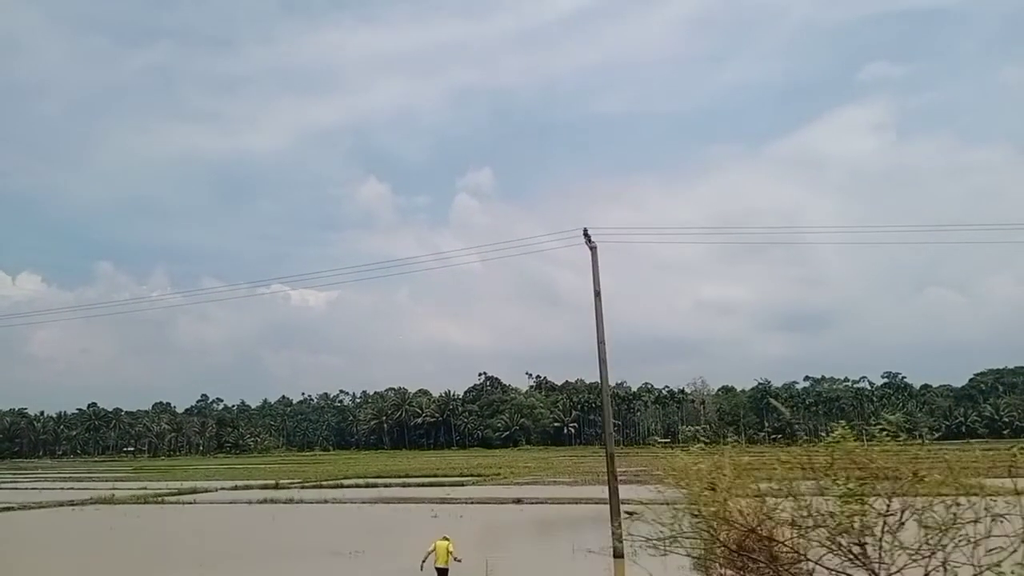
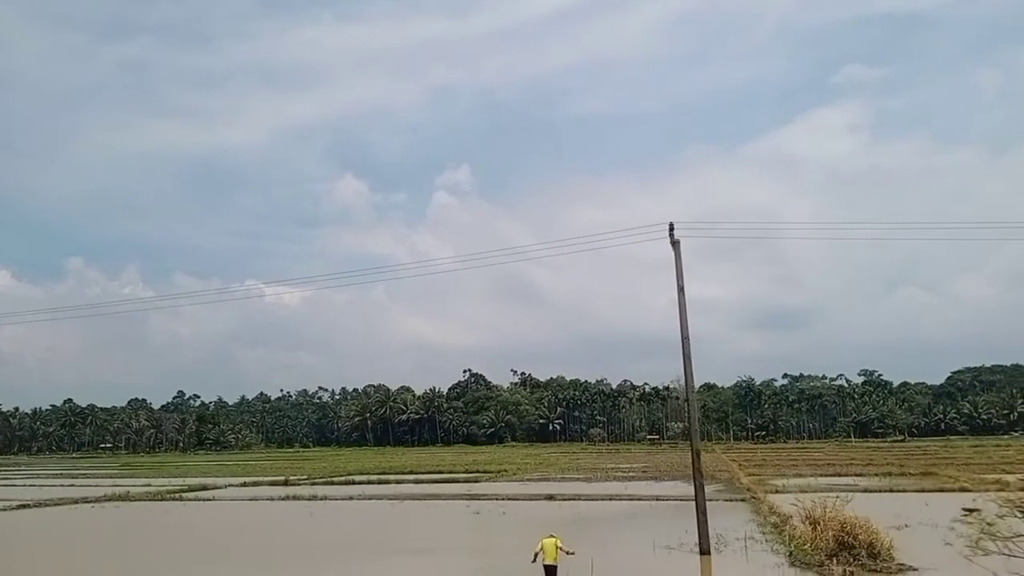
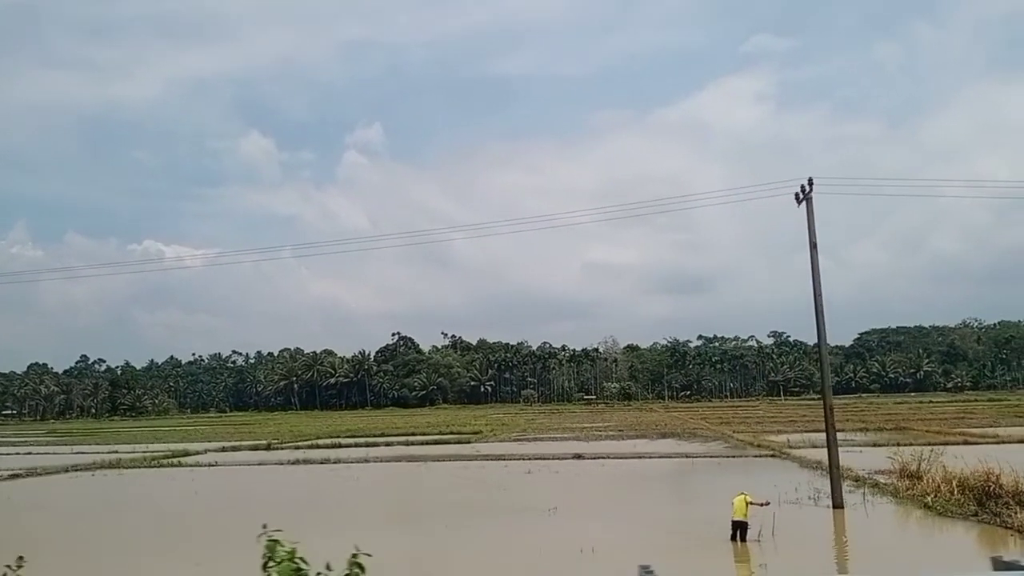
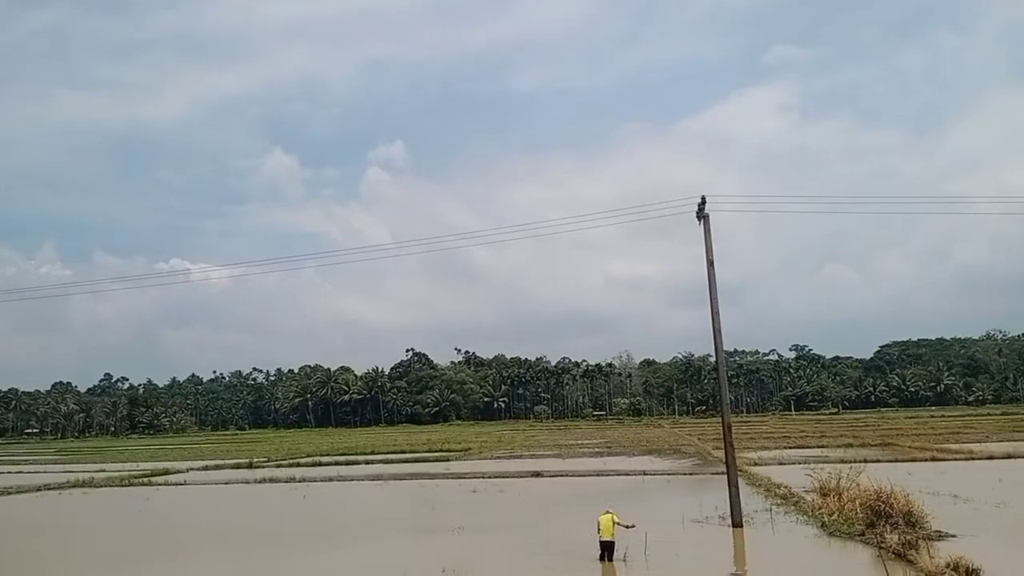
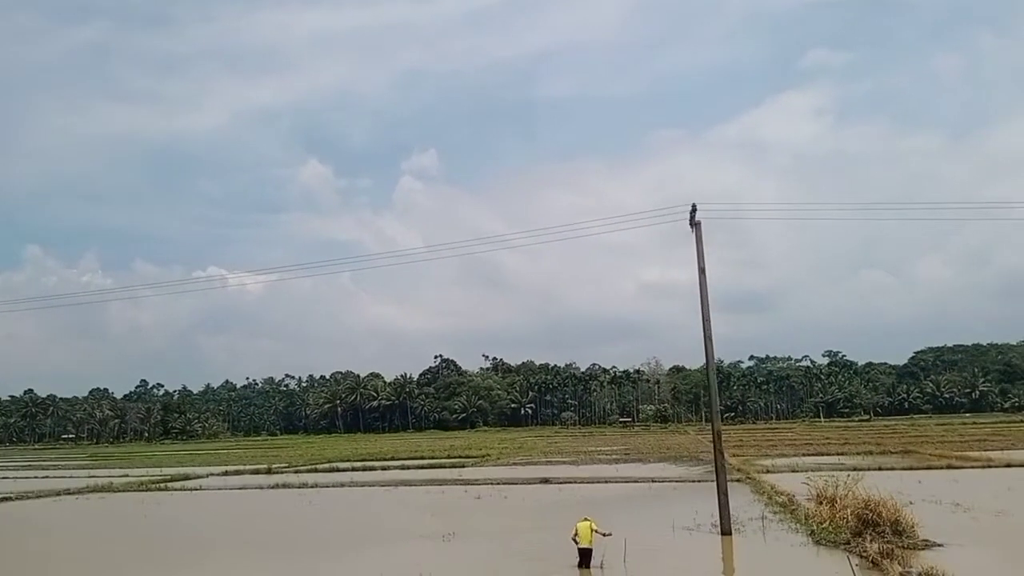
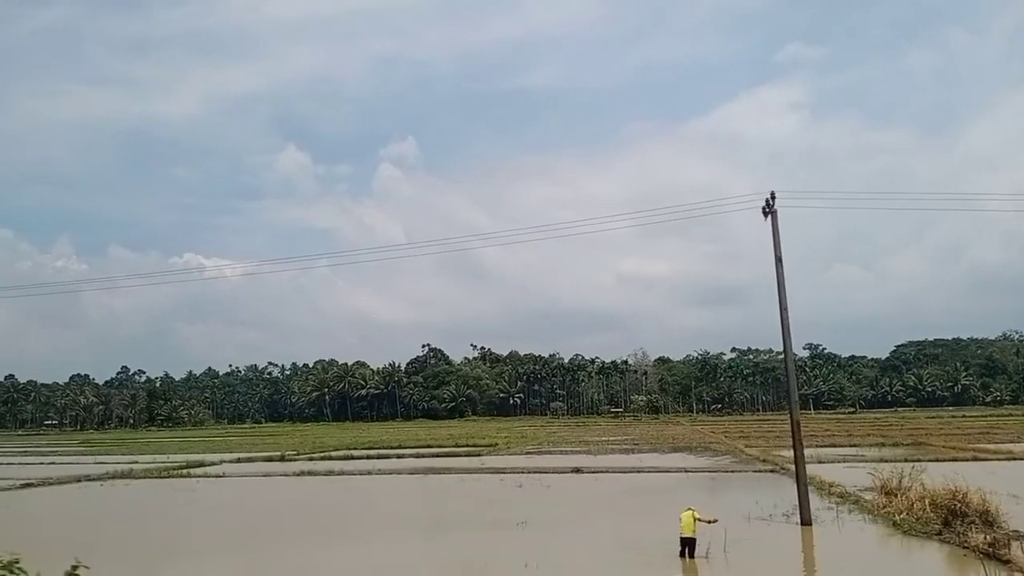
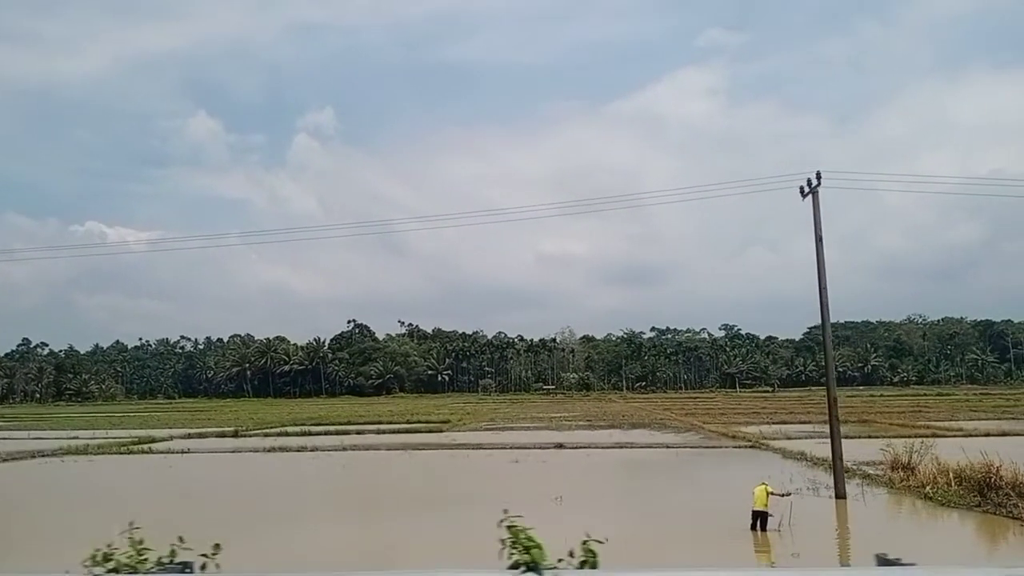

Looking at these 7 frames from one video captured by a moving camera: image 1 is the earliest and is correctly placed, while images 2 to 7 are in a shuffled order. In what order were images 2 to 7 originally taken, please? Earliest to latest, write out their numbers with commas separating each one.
2, 5, 4, 6, 3, 7
